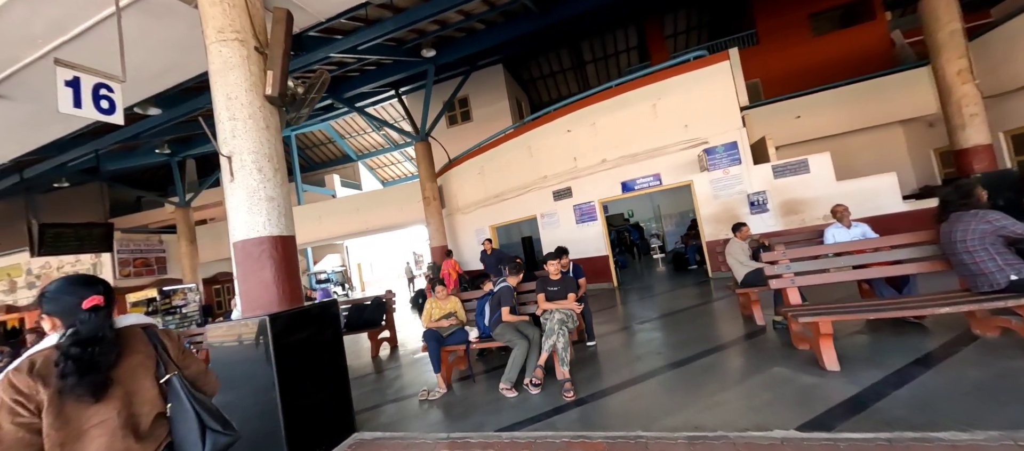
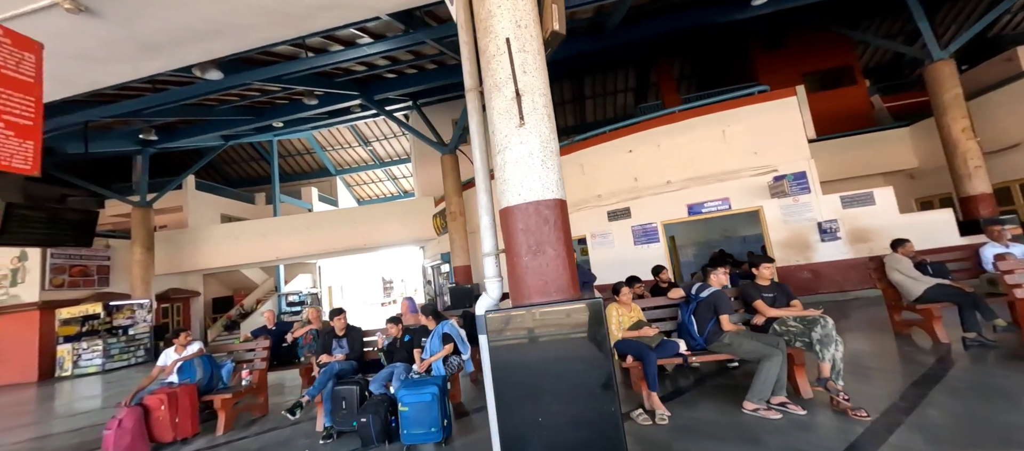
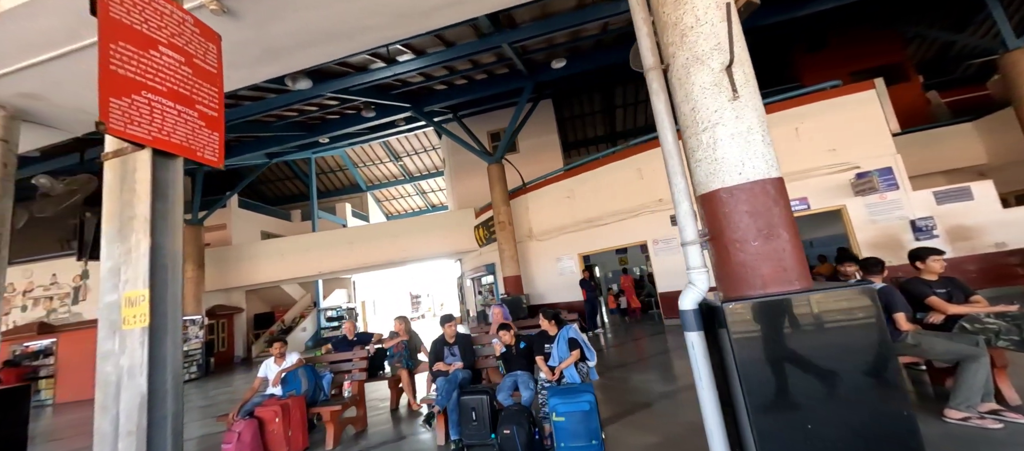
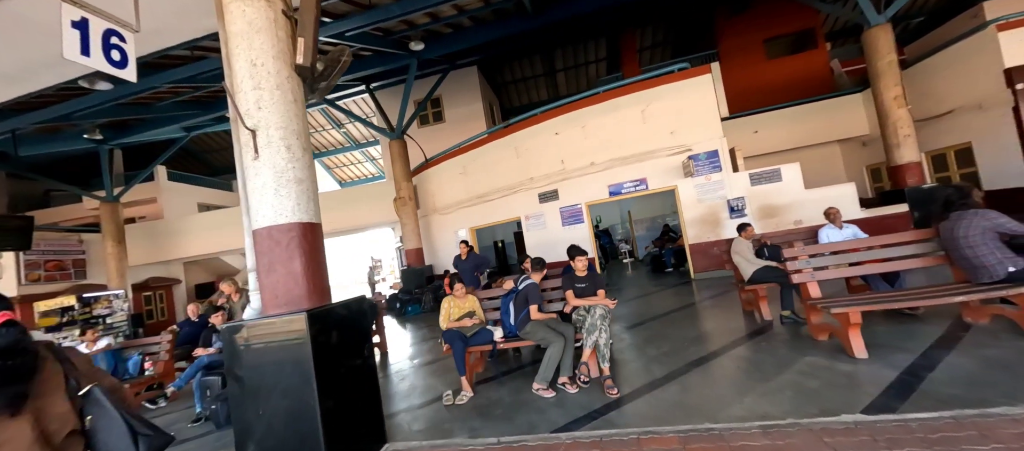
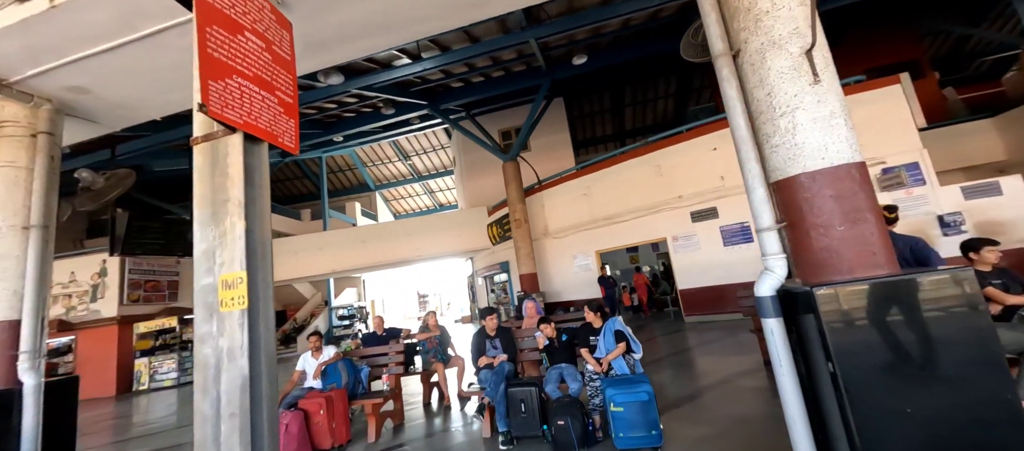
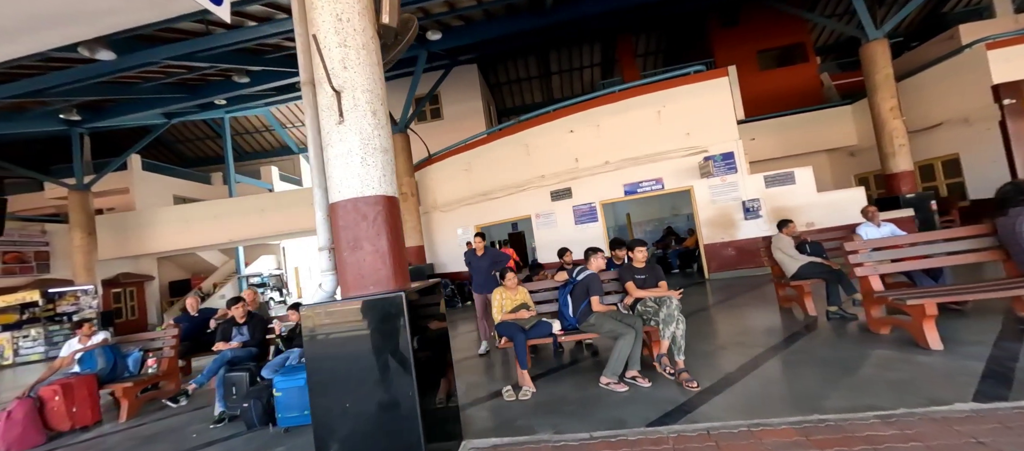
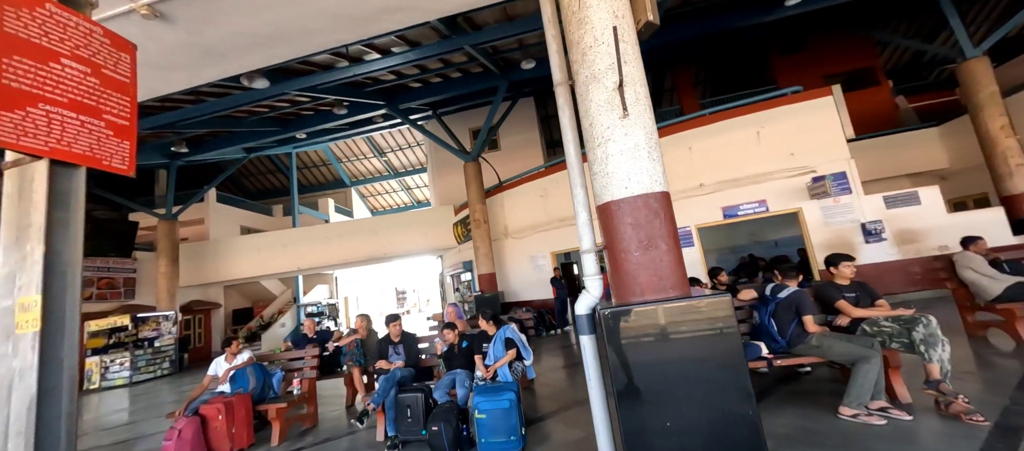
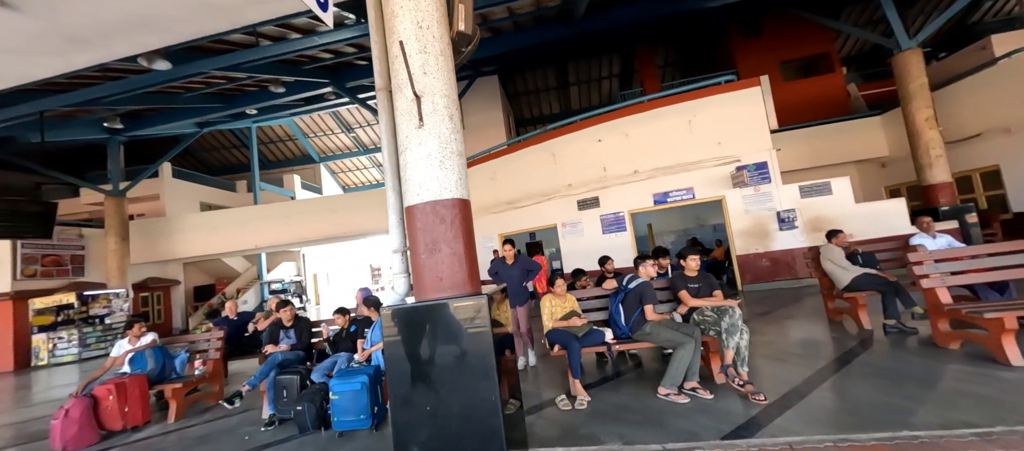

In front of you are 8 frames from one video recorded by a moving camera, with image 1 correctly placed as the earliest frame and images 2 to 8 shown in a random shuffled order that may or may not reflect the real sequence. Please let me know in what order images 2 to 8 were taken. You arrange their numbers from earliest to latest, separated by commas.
4, 6, 8, 2, 7, 3, 5
